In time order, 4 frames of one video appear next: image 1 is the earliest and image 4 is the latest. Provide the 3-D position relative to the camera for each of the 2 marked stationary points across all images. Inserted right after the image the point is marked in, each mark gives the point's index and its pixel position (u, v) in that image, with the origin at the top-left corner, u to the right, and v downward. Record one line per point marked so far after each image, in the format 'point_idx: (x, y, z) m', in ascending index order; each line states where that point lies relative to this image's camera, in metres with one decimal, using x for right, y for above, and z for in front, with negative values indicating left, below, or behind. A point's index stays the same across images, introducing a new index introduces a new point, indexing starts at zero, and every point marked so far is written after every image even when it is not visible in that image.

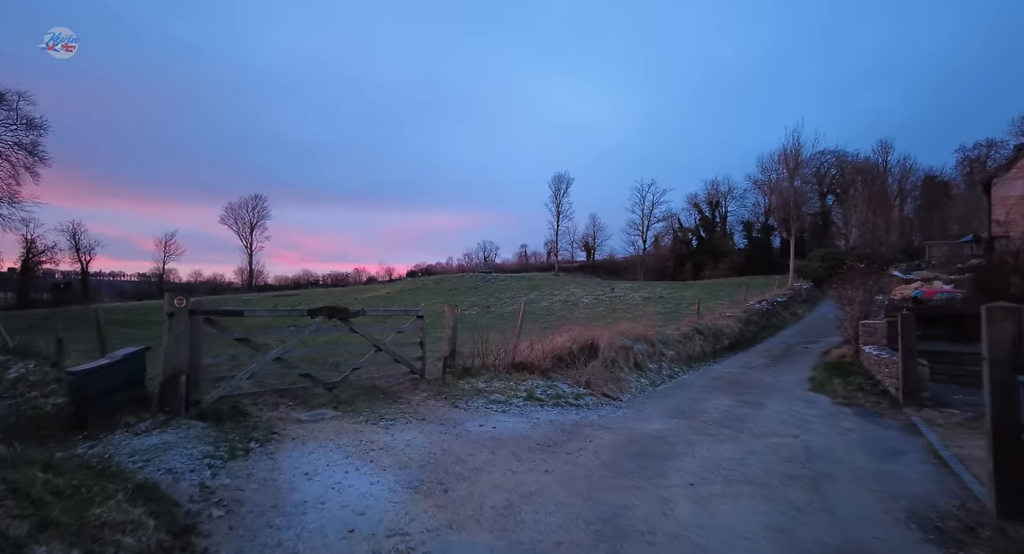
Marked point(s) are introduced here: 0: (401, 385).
0: (-2.1, -2.0, +8.4) m
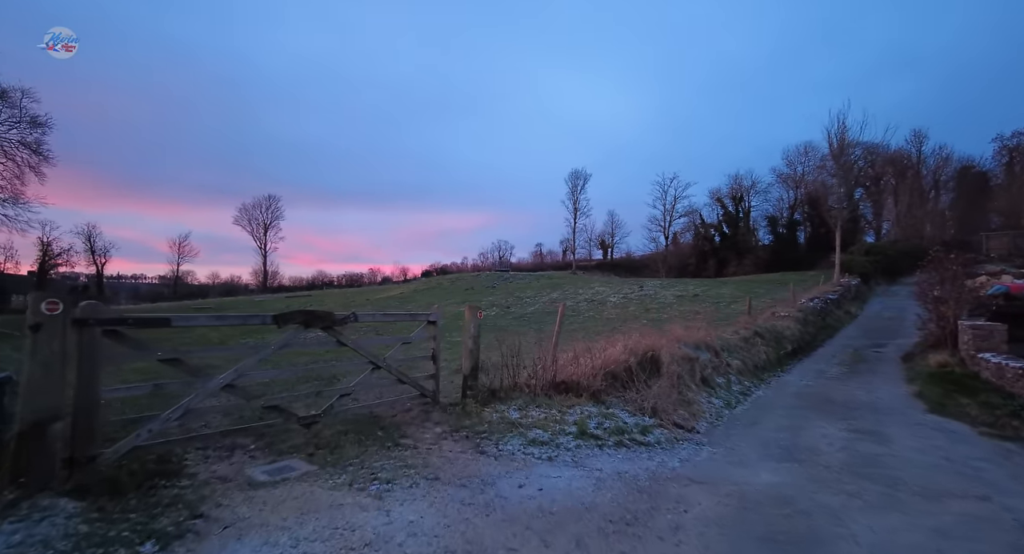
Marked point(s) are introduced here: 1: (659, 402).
0: (-1.5, -1.9, +6.3) m
1: (+2.3, -1.9, +7.0) m
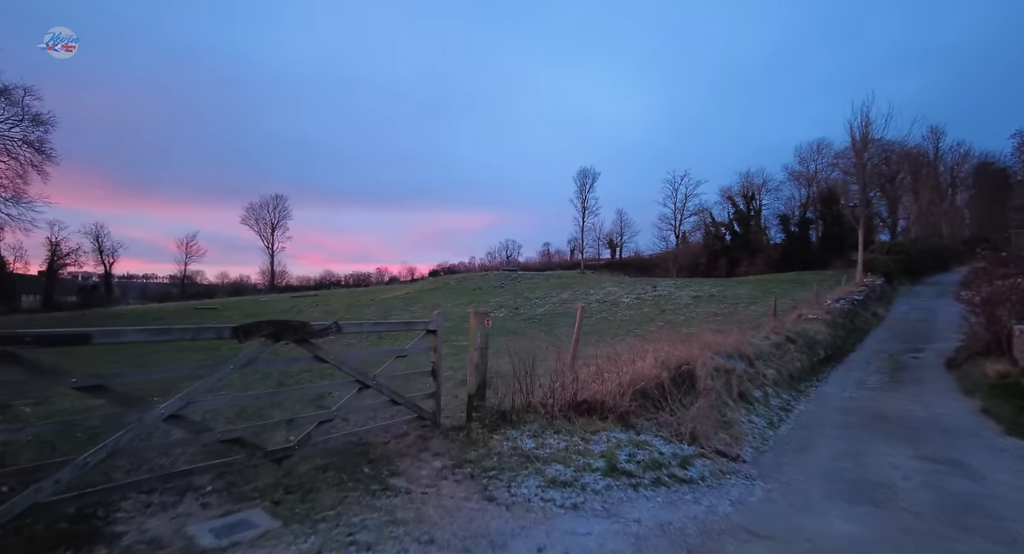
0: (-1.3, -1.9, +5.3) m
1: (+2.5, -2.0, +6.0) m
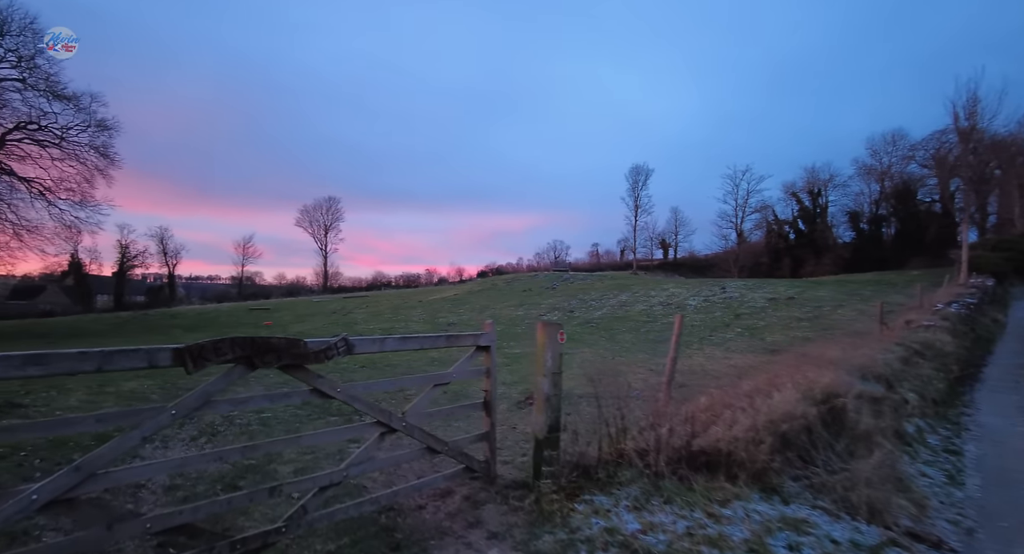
0: (-0.6, -1.9, +3.7) m
1: (+3.2, -1.9, +4.0) m
